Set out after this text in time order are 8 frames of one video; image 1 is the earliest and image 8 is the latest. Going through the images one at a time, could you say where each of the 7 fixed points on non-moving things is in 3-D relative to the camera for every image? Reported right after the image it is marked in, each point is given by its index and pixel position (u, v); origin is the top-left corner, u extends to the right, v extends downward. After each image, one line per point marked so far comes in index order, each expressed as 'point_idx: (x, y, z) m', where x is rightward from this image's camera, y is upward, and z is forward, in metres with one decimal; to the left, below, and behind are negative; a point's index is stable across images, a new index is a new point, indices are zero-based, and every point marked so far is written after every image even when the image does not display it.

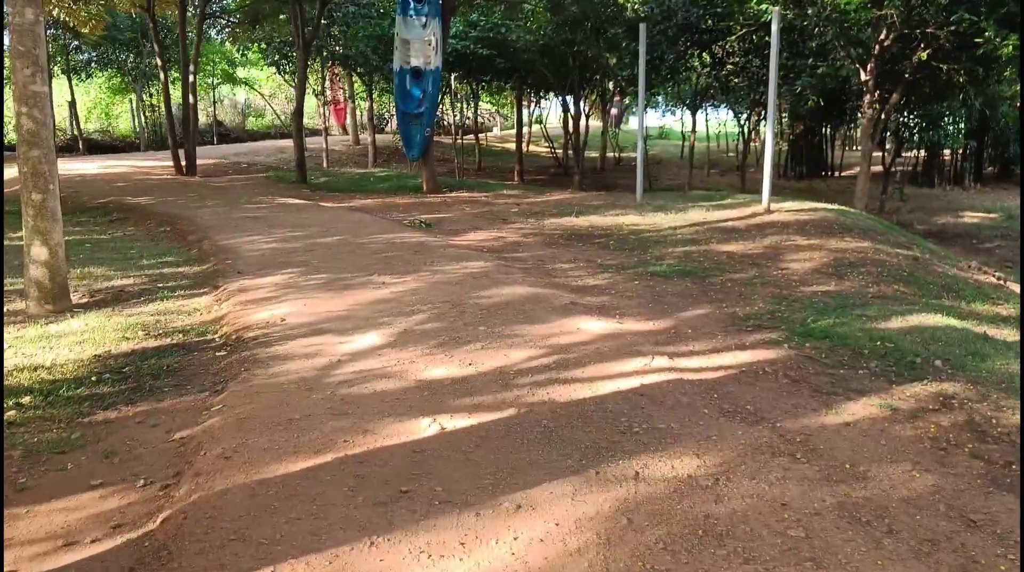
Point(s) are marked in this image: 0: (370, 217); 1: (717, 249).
0: (-1.6, +0.8, +10.0) m
1: (+1.8, +0.3, +7.9) m
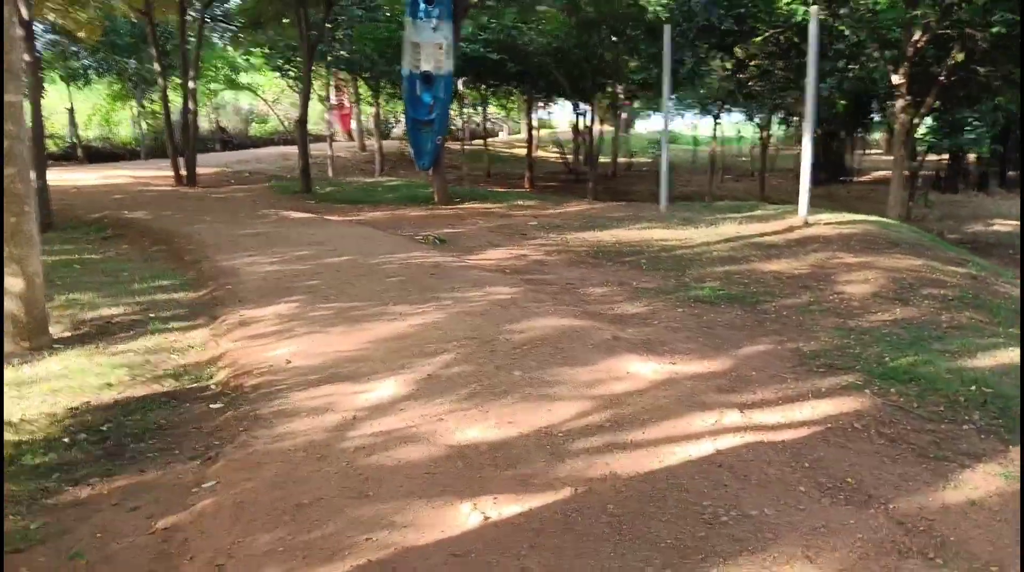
0: (-1.3, +0.5, +9.4) m
1: (+2.0, +0.1, +7.3) m
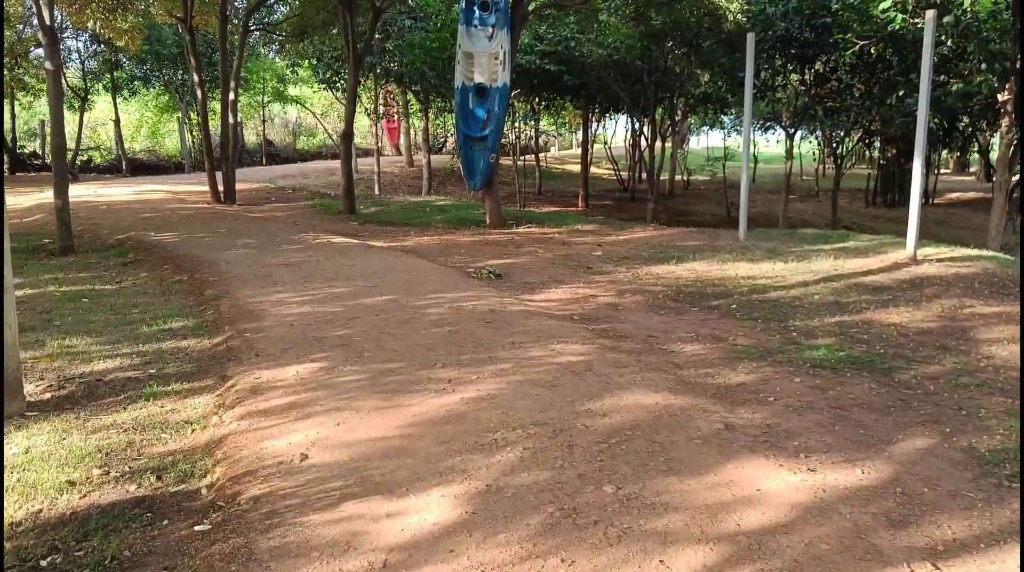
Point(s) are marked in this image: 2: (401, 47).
0: (-0.8, +0.2, +8.3) m
1: (+2.4, -0.2, +6.1) m
2: (-2.0, +4.2, +16.1) m
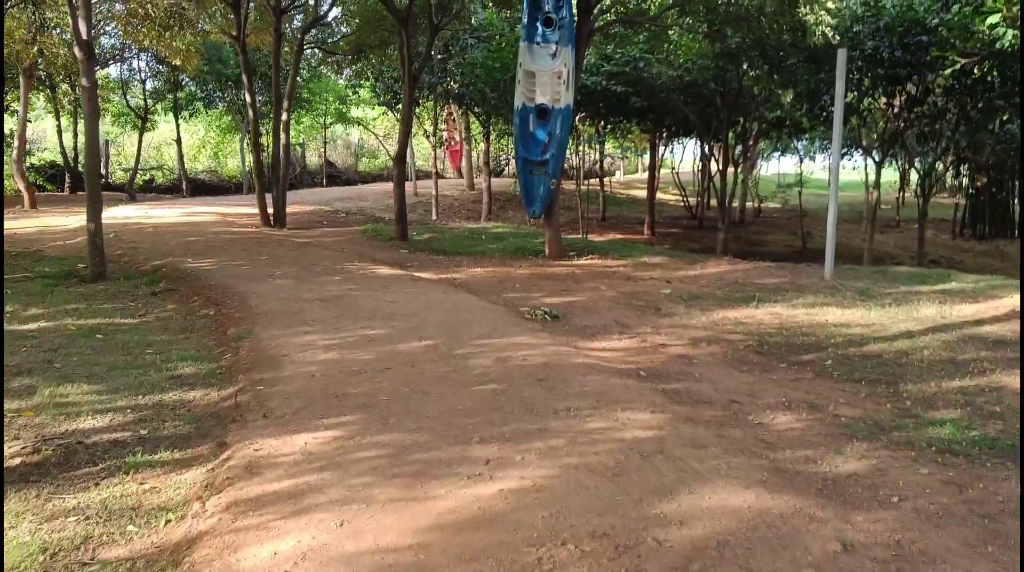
0: (-0.3, -0.1, +7.5) m
1: (+2.8, -0.6, +5.1) m
2: (-0.9, +3.7, +15.5) m
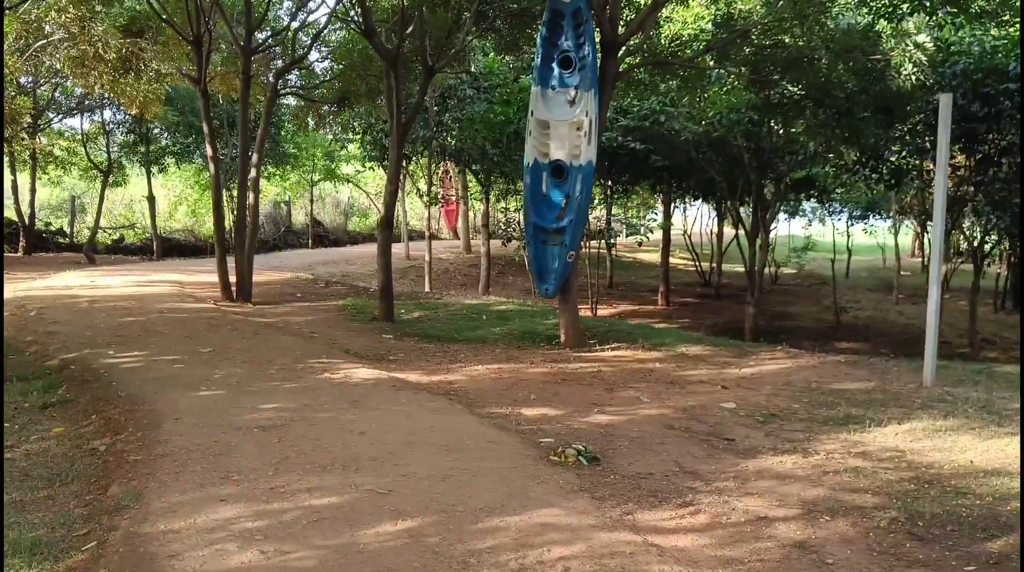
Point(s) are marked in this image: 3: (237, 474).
0: (-0.2, -0.8, +5.5) m
1: (+2.9, -1.1, +3.0) m
2: (-0.8, +2.5, +13.7) m
3: (-1.3, -0.9, +4.2) m
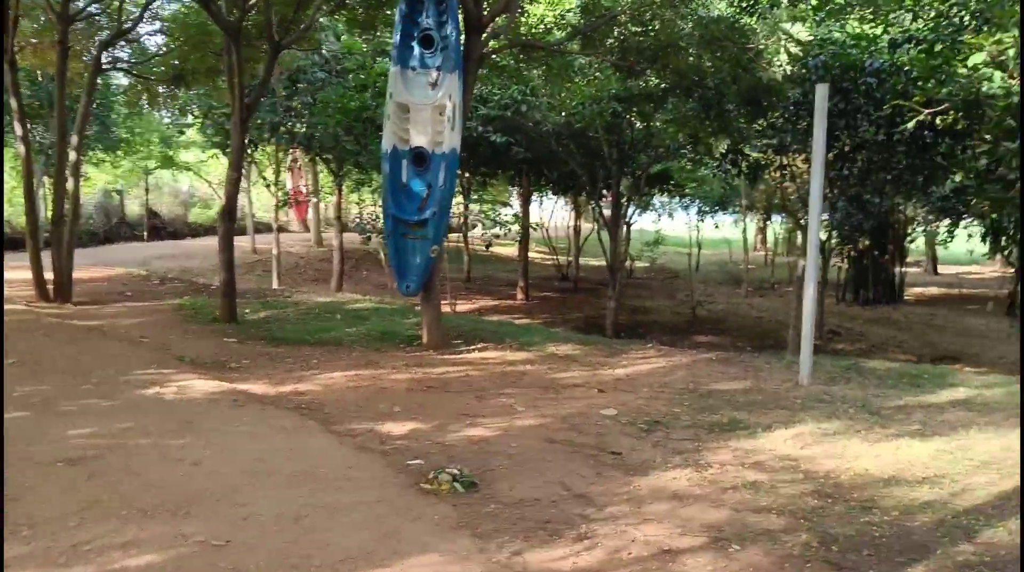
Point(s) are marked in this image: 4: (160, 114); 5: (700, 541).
0: (-0.9, -0.8, +4.8) m
1: (+2.5, -1.1, +2.8) m
2: (-2.8, +2.5, +12.7) m
3: (-1.8, -0.9, +3.4) m
4: (-6.6, +3.2, +17.1) m
5: (+0.7, -1.0, +3.6) m
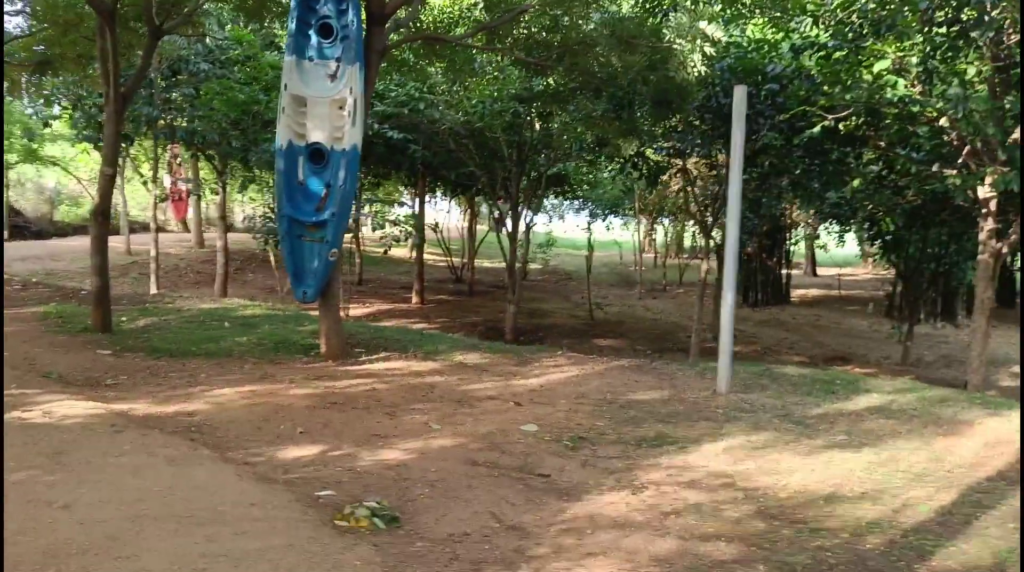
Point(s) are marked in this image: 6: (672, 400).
0: (-1.3, -0.9, +4.2) m
1: (+2.4, -1.2, +2.7) m
2: (-4.2, +2.5, +11.9) m
3: (-2.0, -0.9, +2.7) m
4: (-8.5, +3.2, +15.7) m
5: (+0.5, -1.1, +3.3) m
6: (+1.1, -0.8, +6.6) m
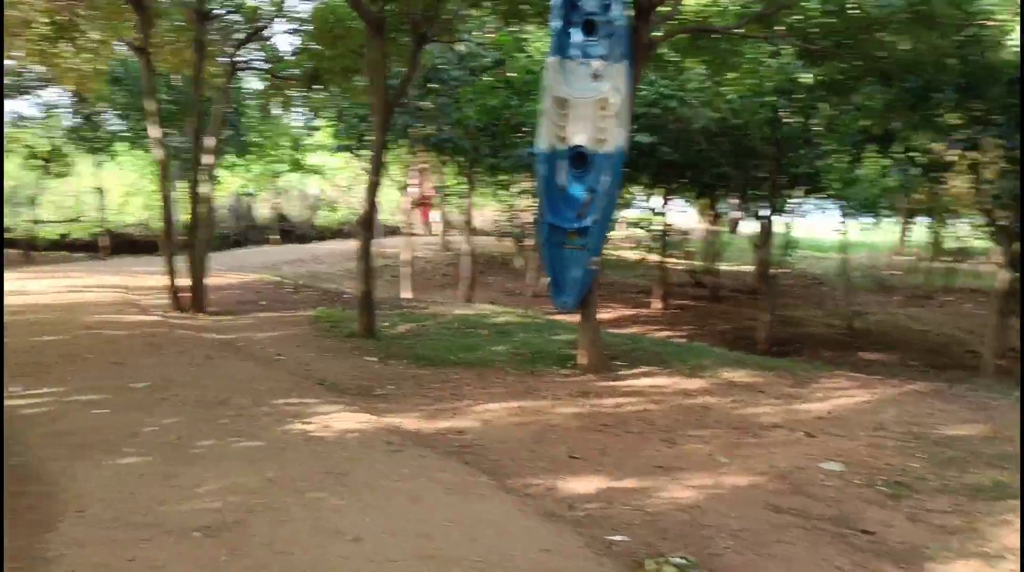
0: (0.0, -1.0, +3.9) m
1: (+3.2, -1.3, +1.6) m
2: (-0.9, +2.4, +12.0) m
3: (-1.0, -1.0, +2.6) m
4: (-4.1, +3.1, +16.8) m
5: (+1.5, -1.2, +2.6) m
6: (+3.0, -0.9, +5.6) m
